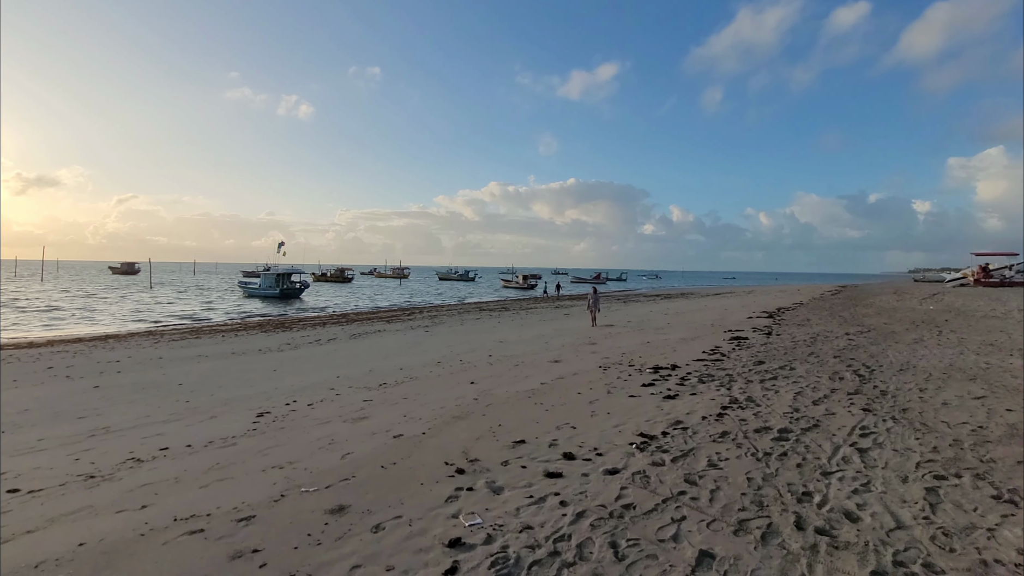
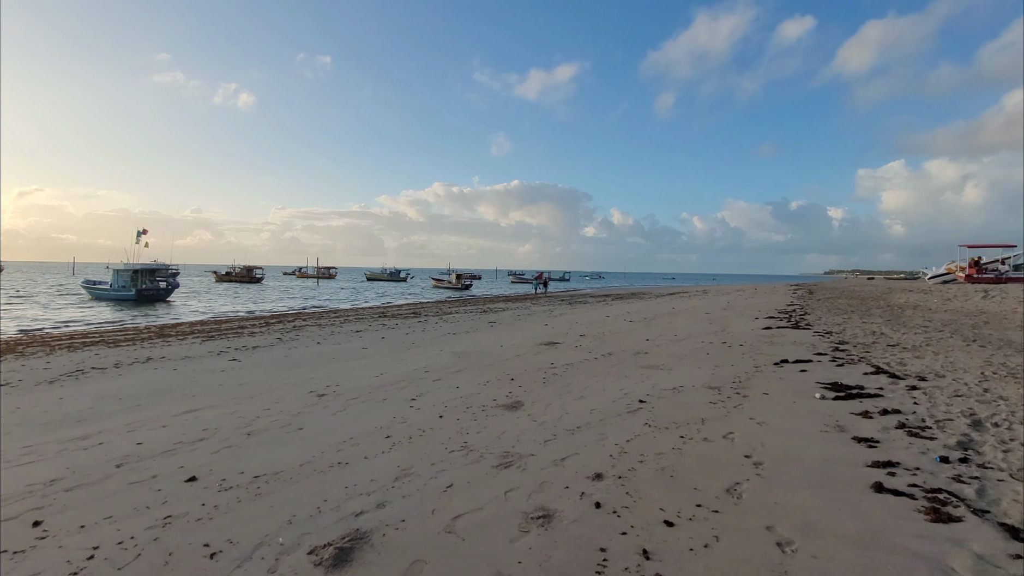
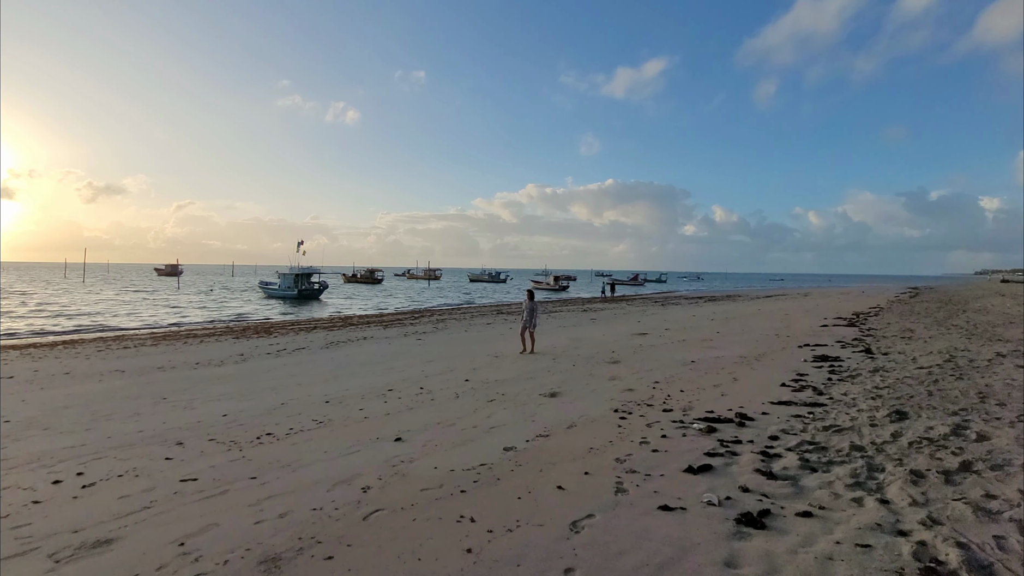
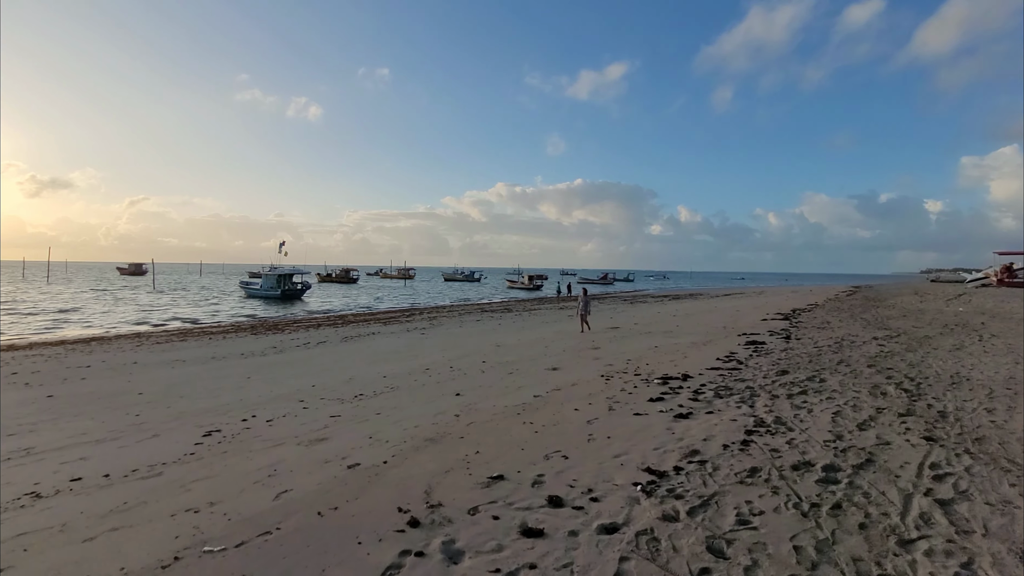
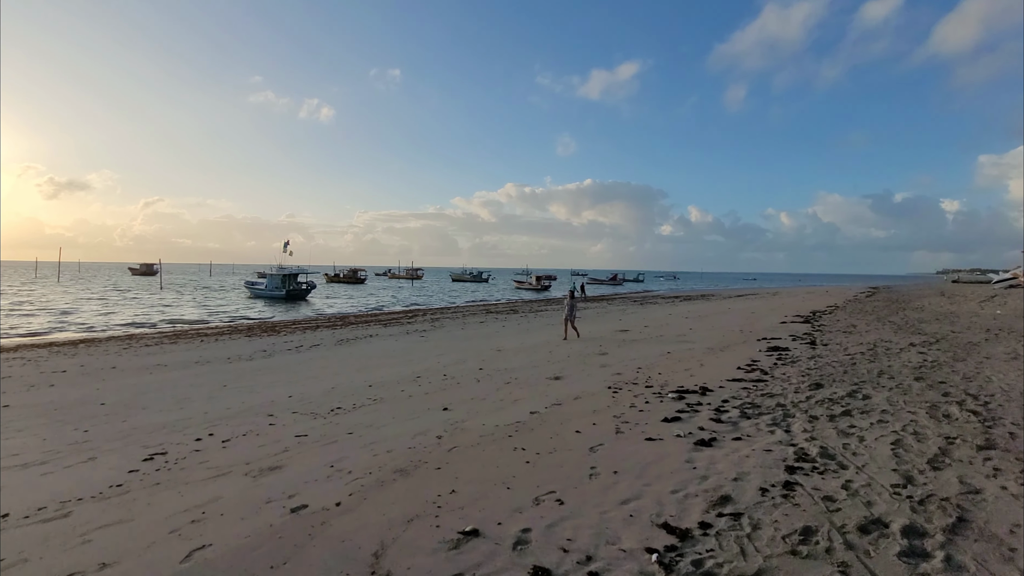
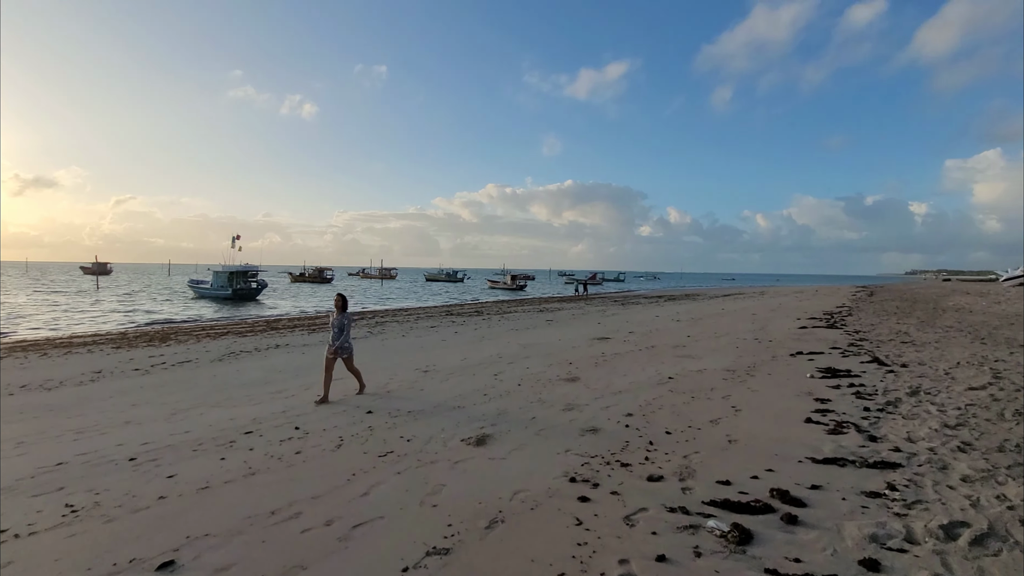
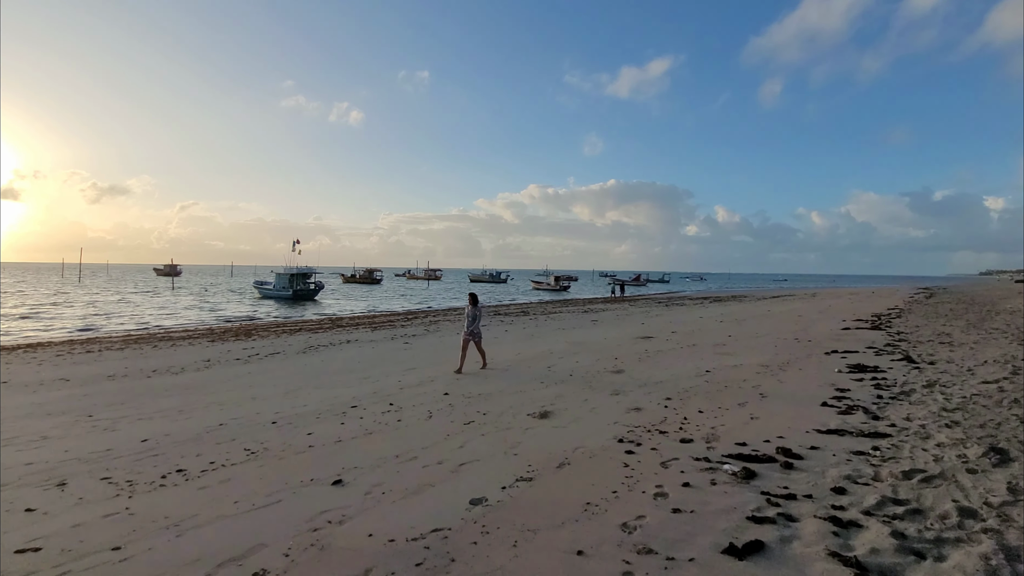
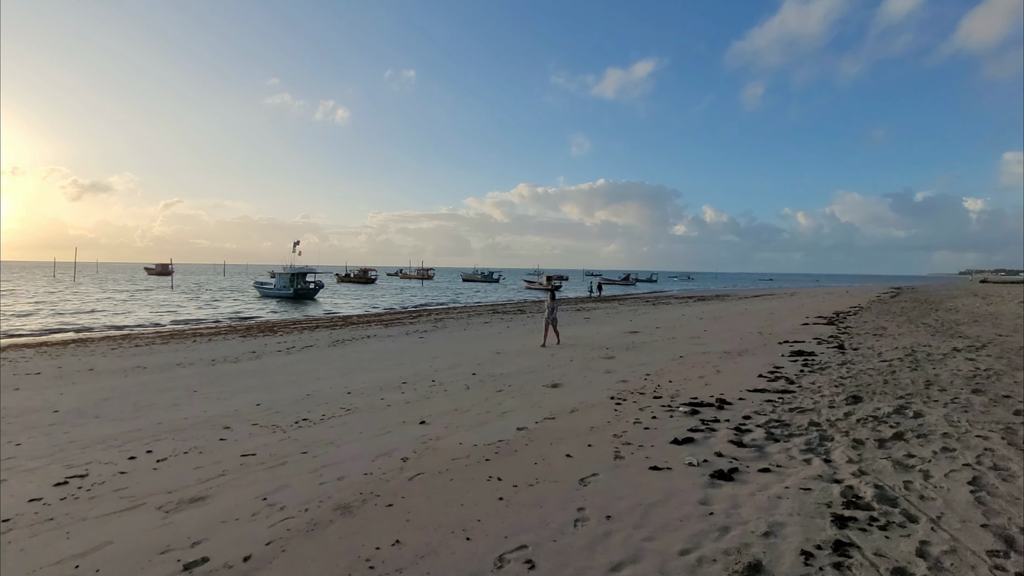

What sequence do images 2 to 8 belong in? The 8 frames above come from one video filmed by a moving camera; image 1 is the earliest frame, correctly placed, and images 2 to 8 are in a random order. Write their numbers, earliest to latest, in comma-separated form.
4, 5, 8, 3, 7, 6, 2
